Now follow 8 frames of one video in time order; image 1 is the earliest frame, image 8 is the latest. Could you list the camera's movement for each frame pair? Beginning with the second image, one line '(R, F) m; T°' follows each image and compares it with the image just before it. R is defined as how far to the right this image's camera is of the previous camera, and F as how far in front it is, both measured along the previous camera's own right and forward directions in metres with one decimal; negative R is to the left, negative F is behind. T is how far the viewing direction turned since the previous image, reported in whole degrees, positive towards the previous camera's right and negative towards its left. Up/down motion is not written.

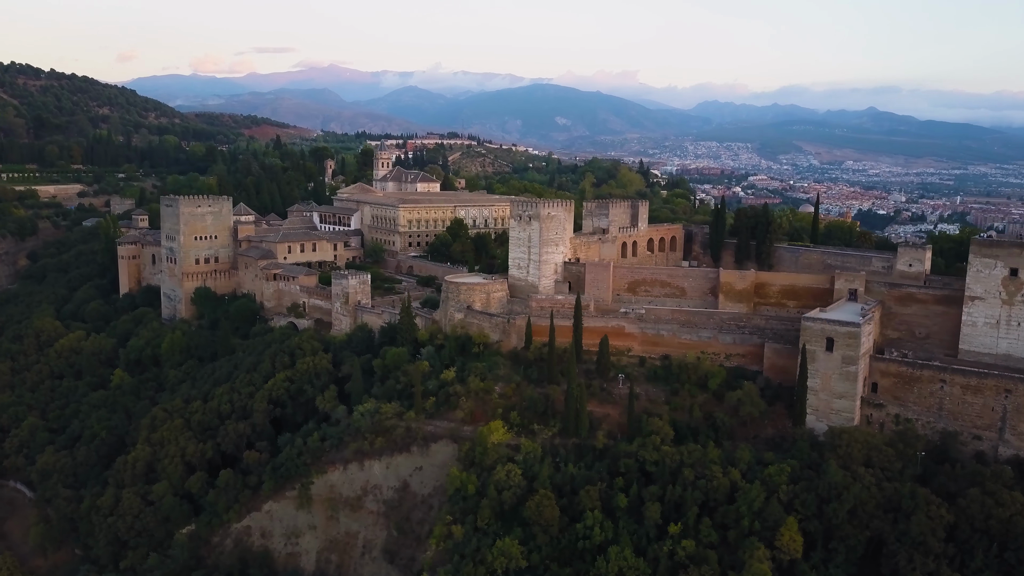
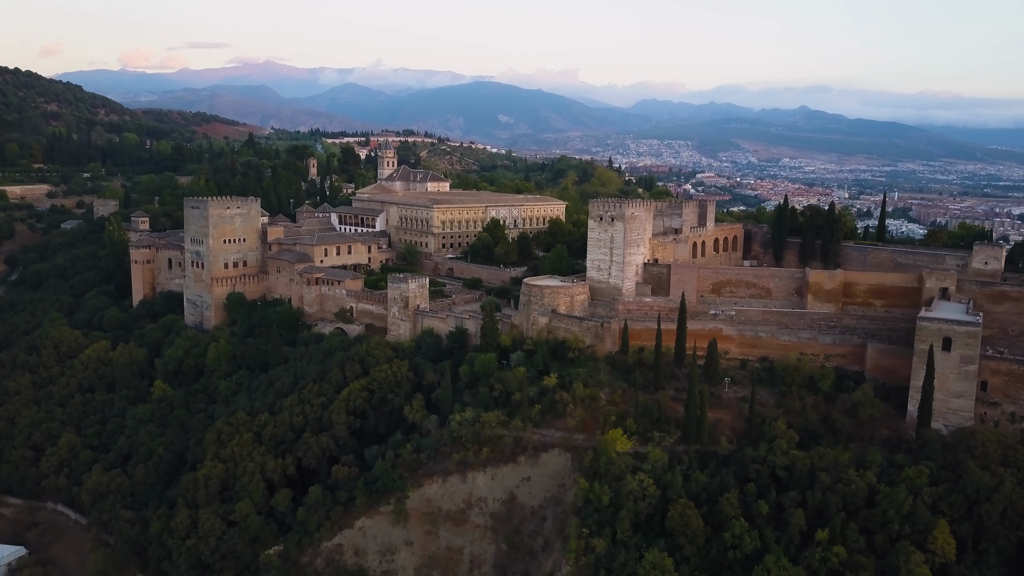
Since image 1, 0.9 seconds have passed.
(-4.5, +0.8) m; +4°
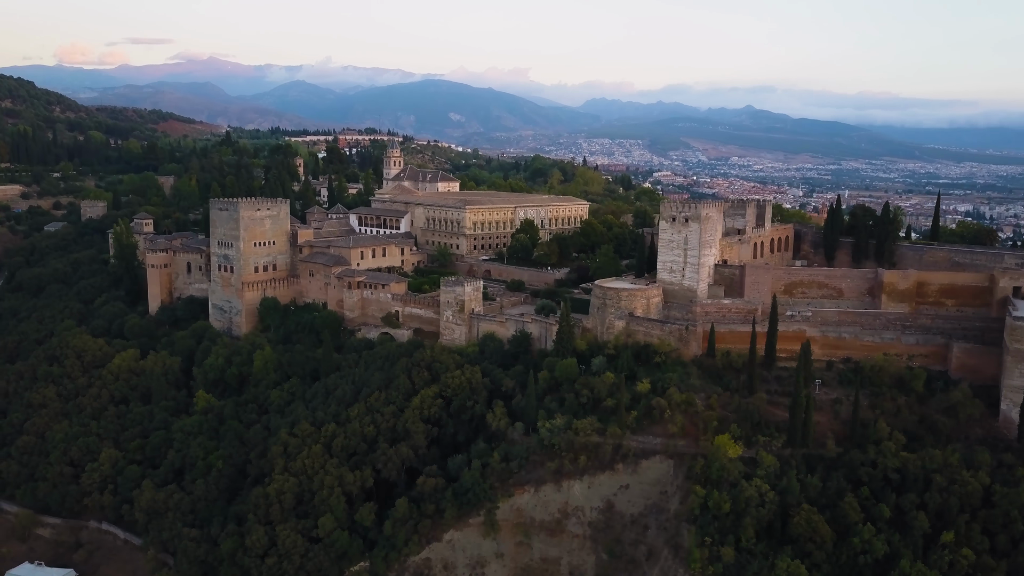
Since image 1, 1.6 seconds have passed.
(-3.8, +0.7) m; +3°
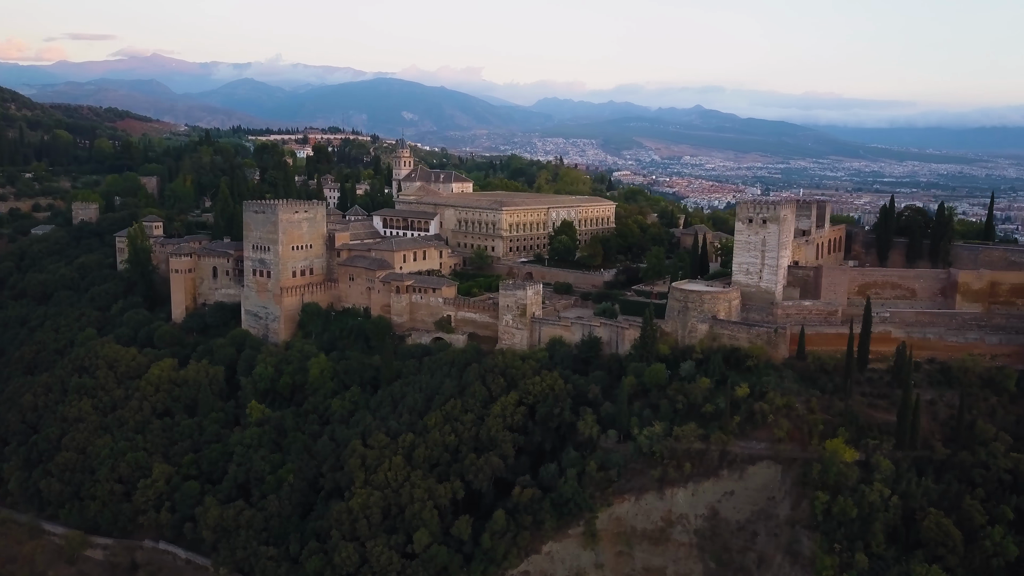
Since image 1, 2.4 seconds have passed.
(-3.8, +0.7) m; +3°
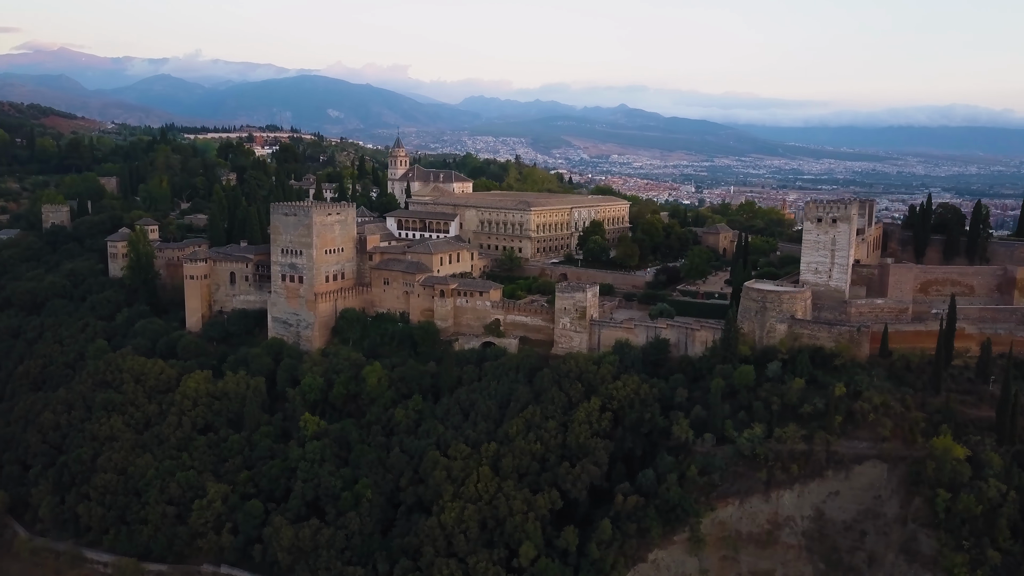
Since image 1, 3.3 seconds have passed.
(-4.5, +0.8) m; +5°
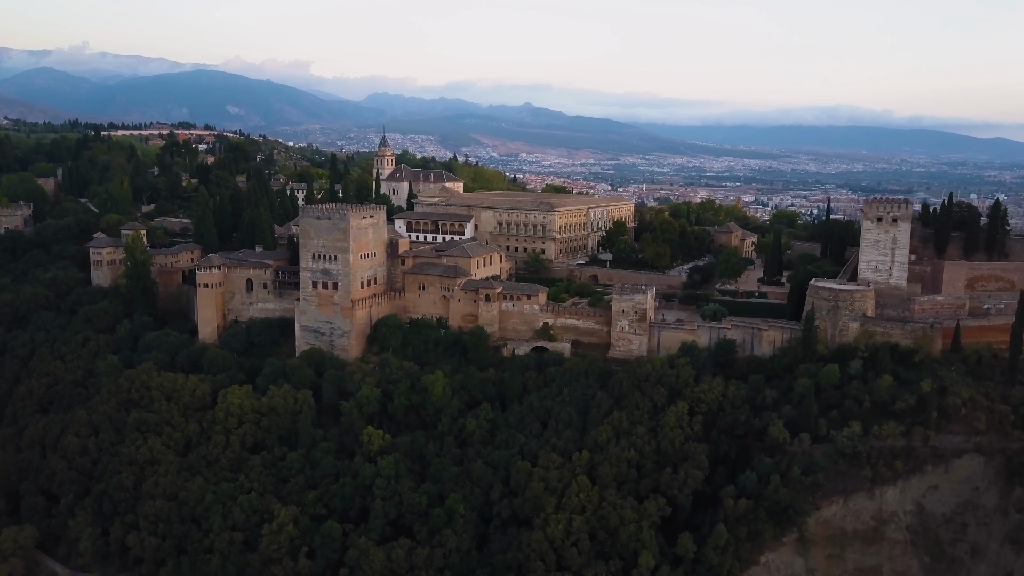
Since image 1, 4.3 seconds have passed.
(-5.1, +0.9) m; +6°
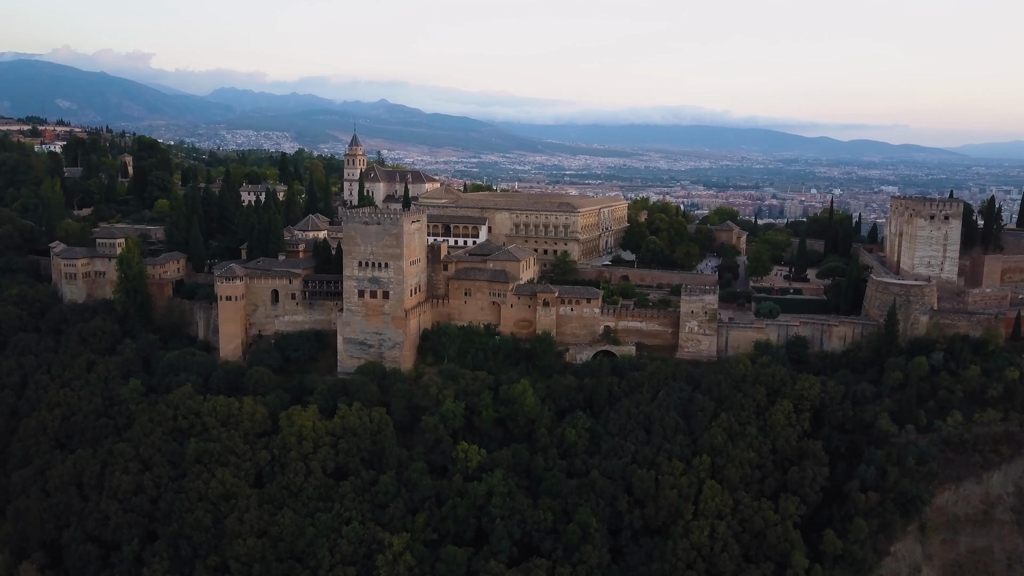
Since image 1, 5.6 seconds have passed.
(-7.0, +1.4) m; +10°
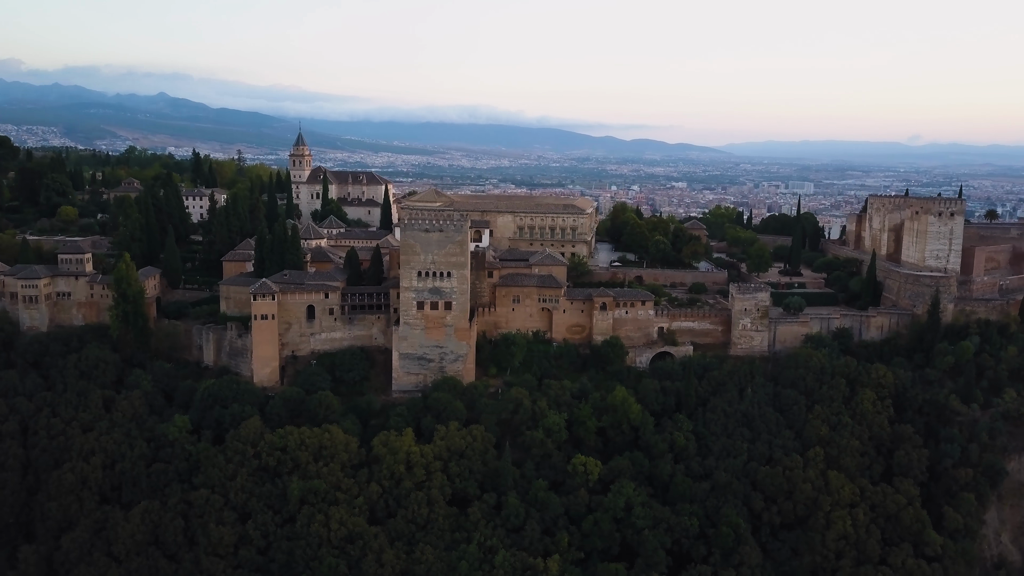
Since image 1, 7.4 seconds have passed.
(-8.8, +1.9) m; +14°
